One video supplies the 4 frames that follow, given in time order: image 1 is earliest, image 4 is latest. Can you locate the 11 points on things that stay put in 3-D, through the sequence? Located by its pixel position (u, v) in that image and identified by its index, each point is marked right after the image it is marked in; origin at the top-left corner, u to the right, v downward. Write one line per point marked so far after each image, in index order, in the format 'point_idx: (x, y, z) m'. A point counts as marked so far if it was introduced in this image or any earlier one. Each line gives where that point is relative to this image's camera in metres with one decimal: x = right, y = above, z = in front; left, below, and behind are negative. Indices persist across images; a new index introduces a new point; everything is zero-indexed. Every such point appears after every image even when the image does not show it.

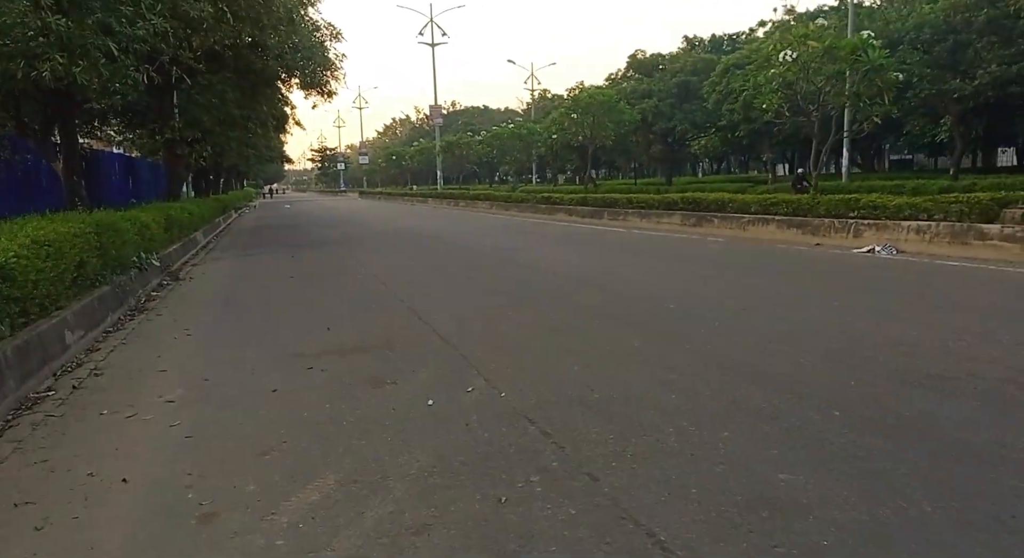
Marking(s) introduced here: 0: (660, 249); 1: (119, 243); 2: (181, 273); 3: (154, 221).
0: (+2.7, +0.5, +13.9) m
1: (-5.3, +0.5, +10.2) m
2: (-6.4, +0.1, +14.6) m
3: (-6.7, +1.1, +14.1) m
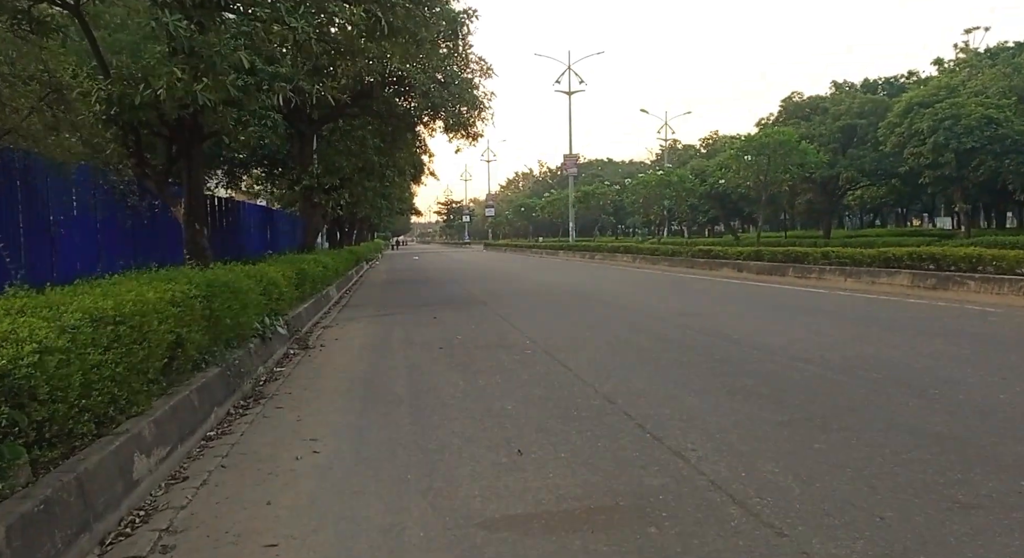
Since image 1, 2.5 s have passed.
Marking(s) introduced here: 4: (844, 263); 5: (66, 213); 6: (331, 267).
0: (+5.6, -0.6, +10.3) m
1: (-2.9, -0.3, +7.9) m
2: (-3.3, -1.0, +12.3) m
3: (-3.6, 0.0, +12.0) m
4: (+7.8, +0.4, +17.6) m
5: (-6.5, +1.0, +10.9) m
6: (-4.7, +0.3, +19.7) m
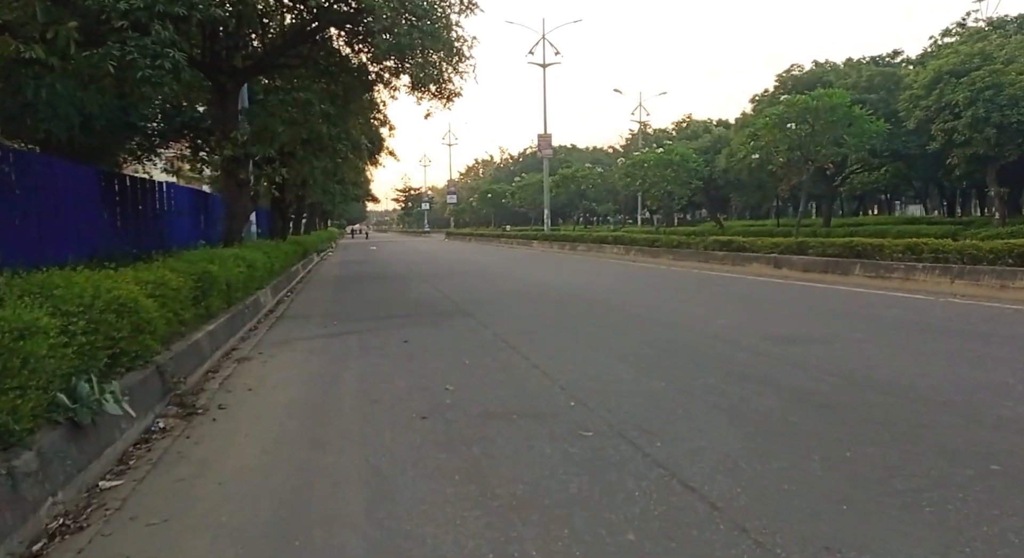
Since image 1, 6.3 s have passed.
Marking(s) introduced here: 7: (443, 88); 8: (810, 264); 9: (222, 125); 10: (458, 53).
0: (+5.9, -0.8, +6.1) m
1: (-2.4, -0.5, +3.2) m
2: (-3.1, -1.1, +7.6) m
3: (-3.4, -0.1, +7.2) m
4: (+7.7, +0.4, +13.5) m
5: (-6.2, +0.8, +6.0) m
6: (-4.9, +0.3, +14.9) m
7: (-1.6, +4.3, +17.0) m
8: (+6.8, +0.4, +17.1) m
9: (-6.3, +3.4, +16.6) m
10: (-1.2, +4.9, +16.5) m
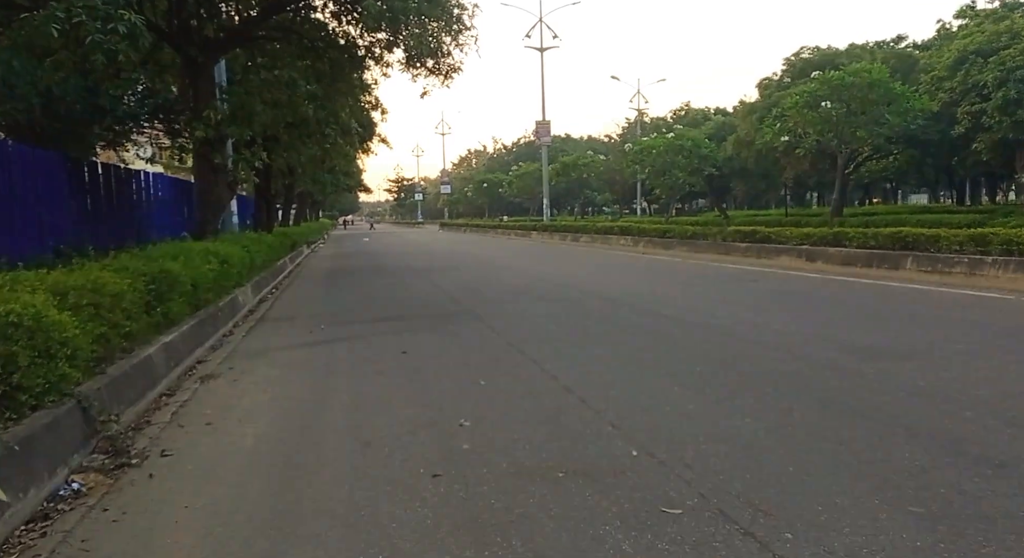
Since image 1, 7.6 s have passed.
0: (+6.2, -0.8, +4.4) m
1: (-2.1, -0.6, +1.5) m
2: (-2.8, -1.1, +5.9) m
3: (-3.1, -0.2, +5.5) m
4: (+7.9, +0.4, +11.8) m
5: (-5.9, +0.7, +4.2) m
6: (-4.7, +0.3, +13.1) m
7: (-1.4, +4.4, +15.2) m
8: (+7.0, +0.5, +15.5) m
9: (-6.1, +3.4, +14.7) m
10: (-1.0, +5.0, +14.7) m
